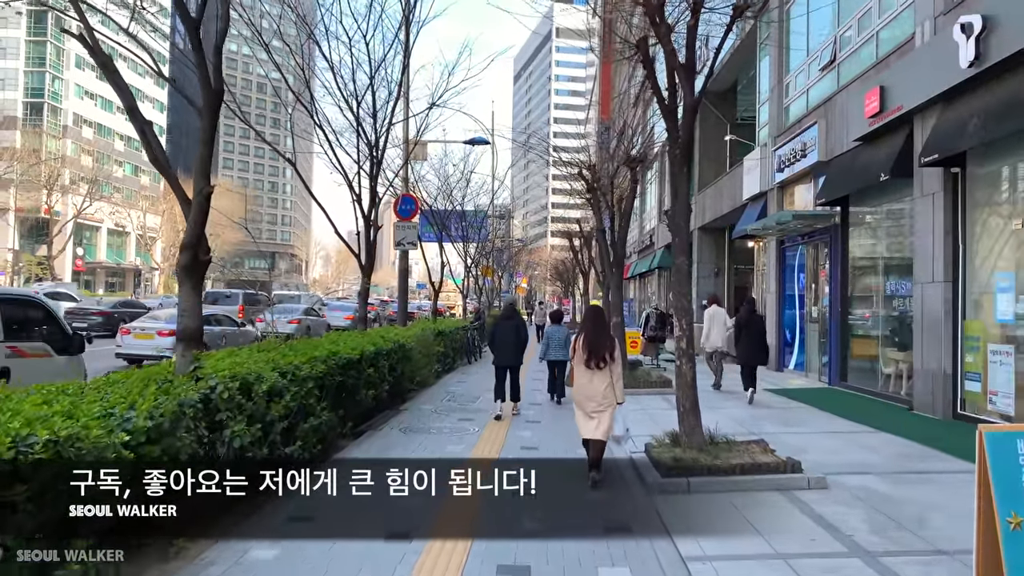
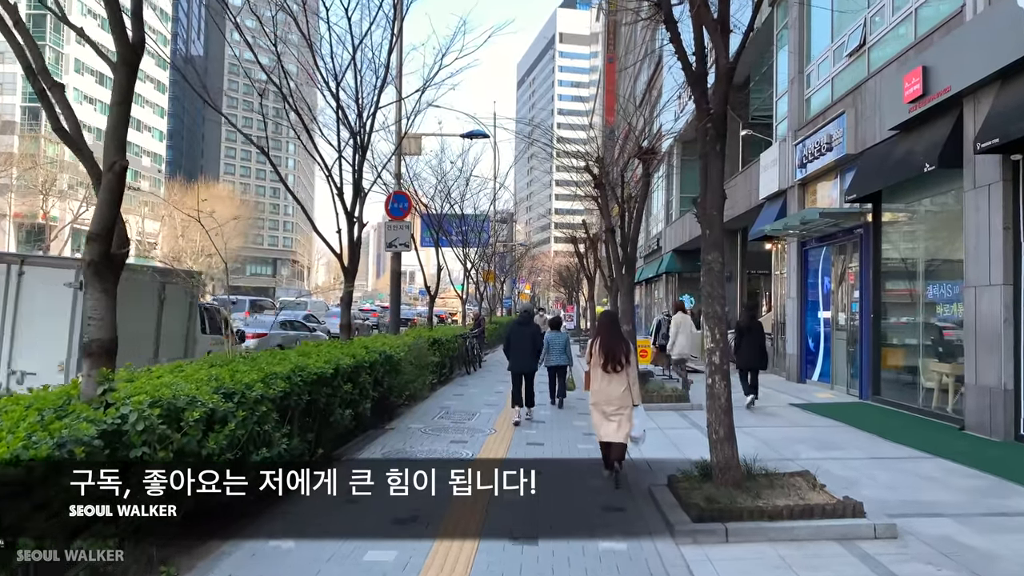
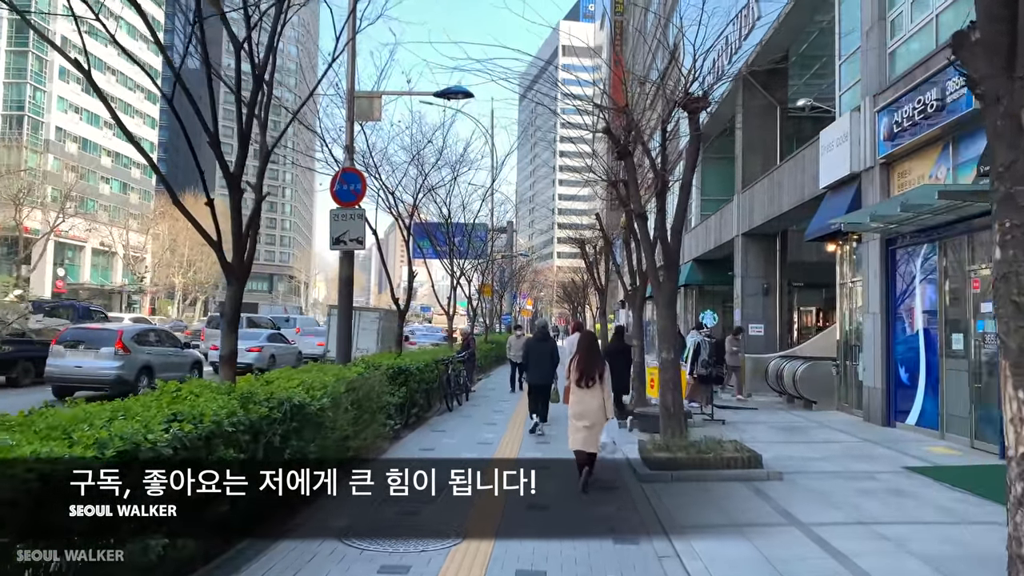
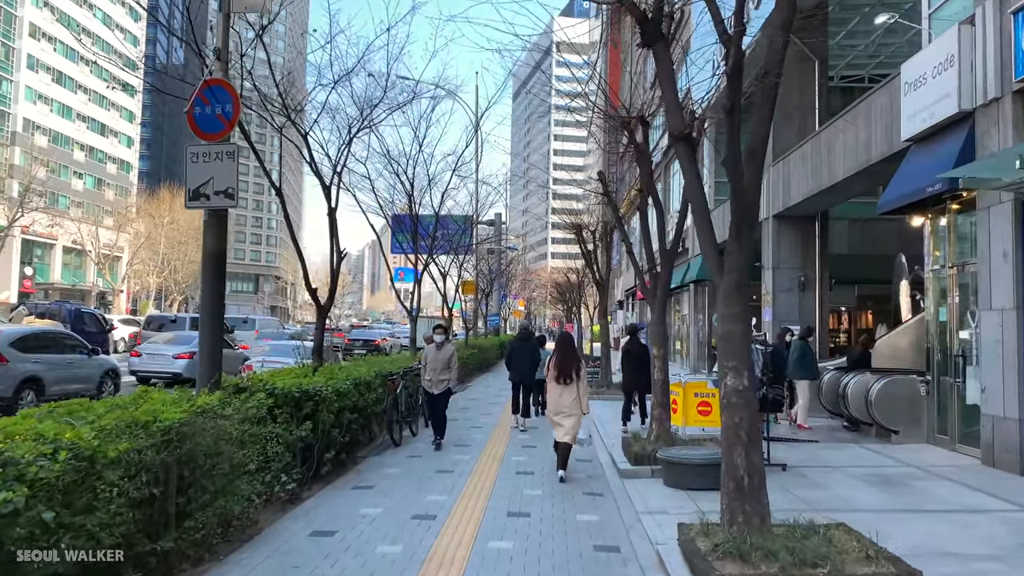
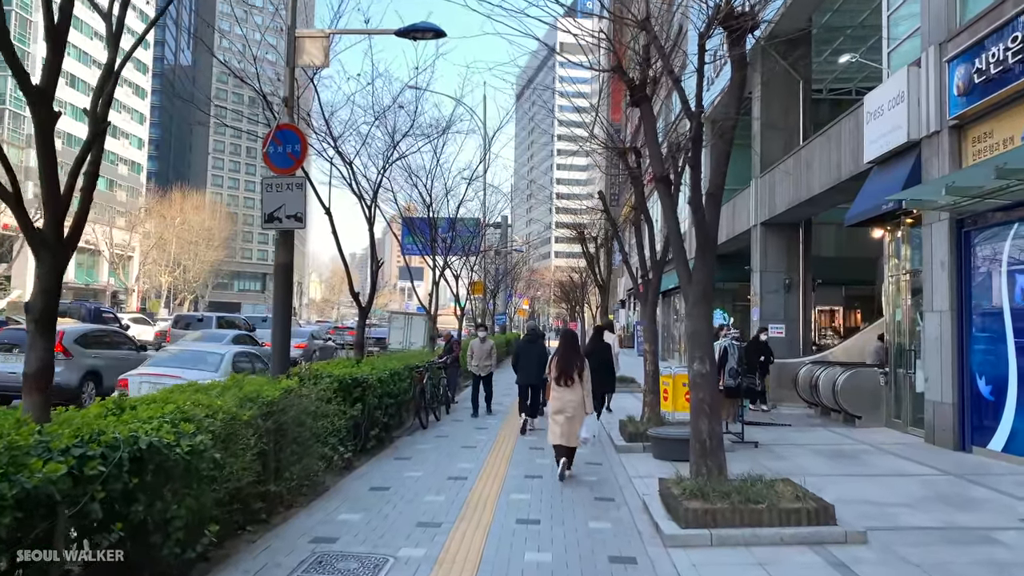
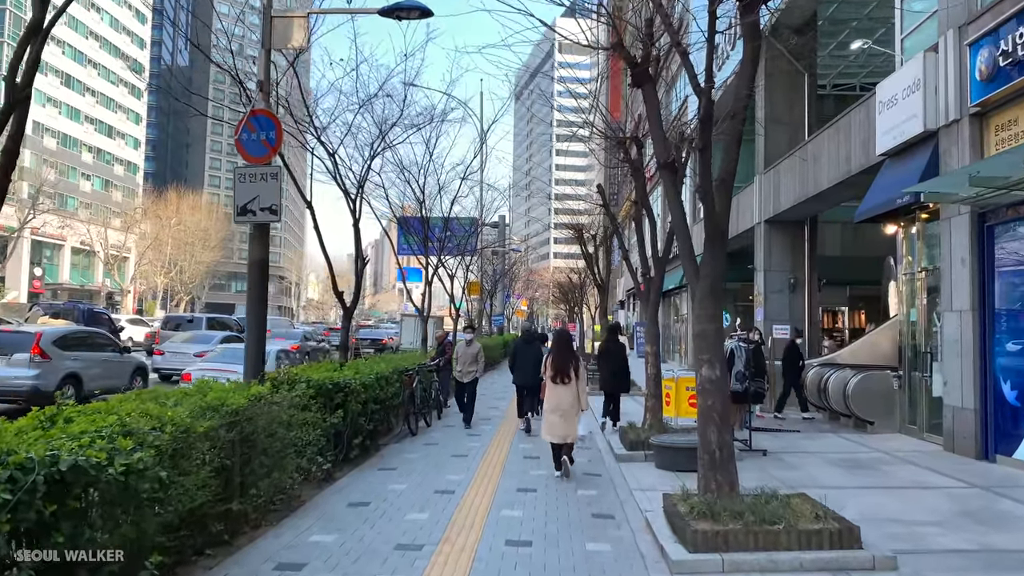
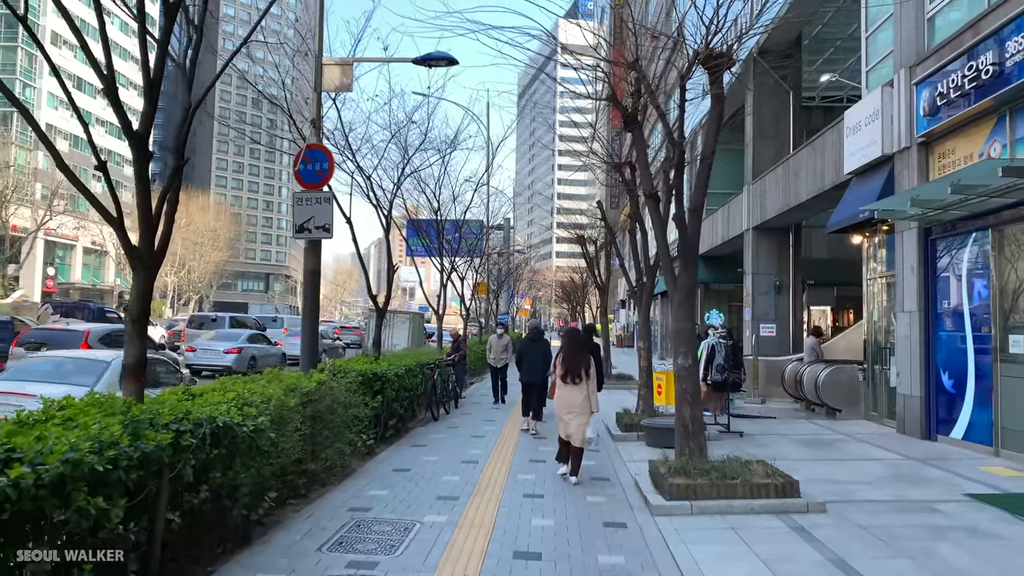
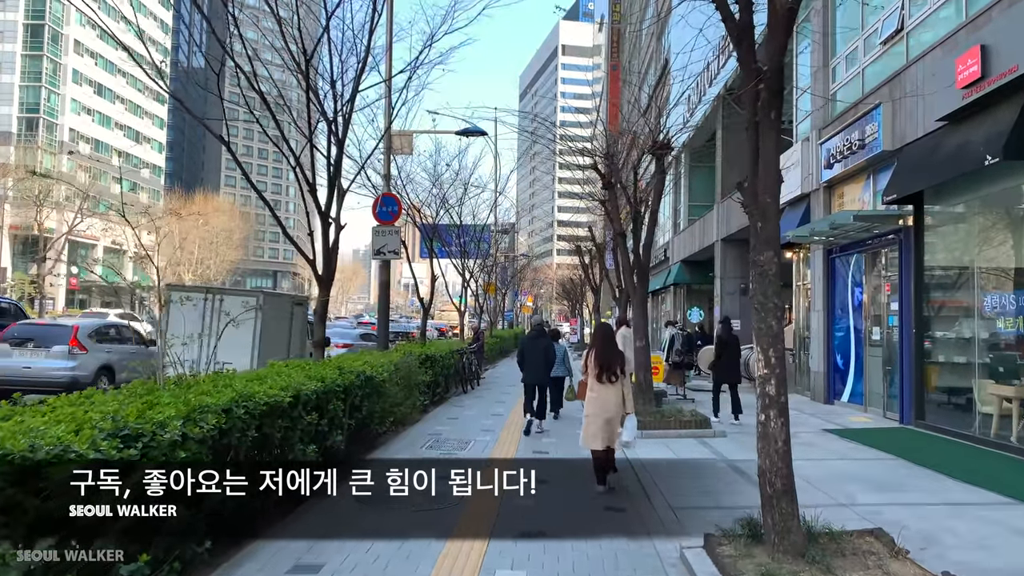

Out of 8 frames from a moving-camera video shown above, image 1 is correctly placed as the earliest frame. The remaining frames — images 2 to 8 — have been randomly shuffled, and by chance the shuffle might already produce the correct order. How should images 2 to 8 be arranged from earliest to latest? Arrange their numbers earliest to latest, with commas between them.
2, 8, 3, 7, 5, 6, 4
